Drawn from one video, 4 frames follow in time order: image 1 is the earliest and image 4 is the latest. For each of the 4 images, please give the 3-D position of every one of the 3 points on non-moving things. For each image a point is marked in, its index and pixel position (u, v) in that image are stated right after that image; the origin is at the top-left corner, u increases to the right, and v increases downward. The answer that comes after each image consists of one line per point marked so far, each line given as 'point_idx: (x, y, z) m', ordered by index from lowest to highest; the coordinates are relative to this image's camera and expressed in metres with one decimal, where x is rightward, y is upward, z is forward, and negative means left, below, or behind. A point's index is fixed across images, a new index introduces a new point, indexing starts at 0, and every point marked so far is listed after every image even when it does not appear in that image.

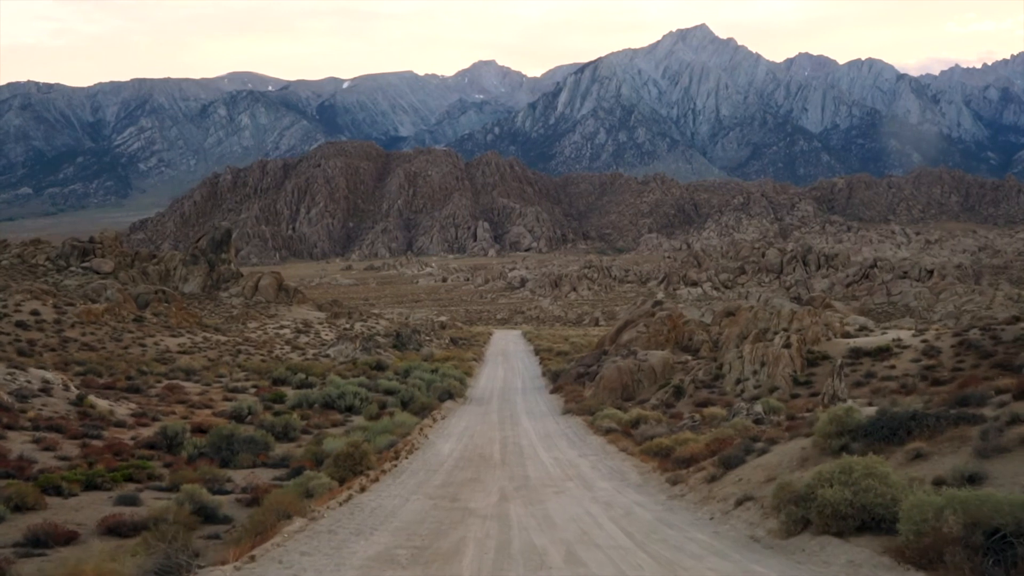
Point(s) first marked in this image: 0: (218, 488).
0: (-5.7, -3.9, +15.5) m
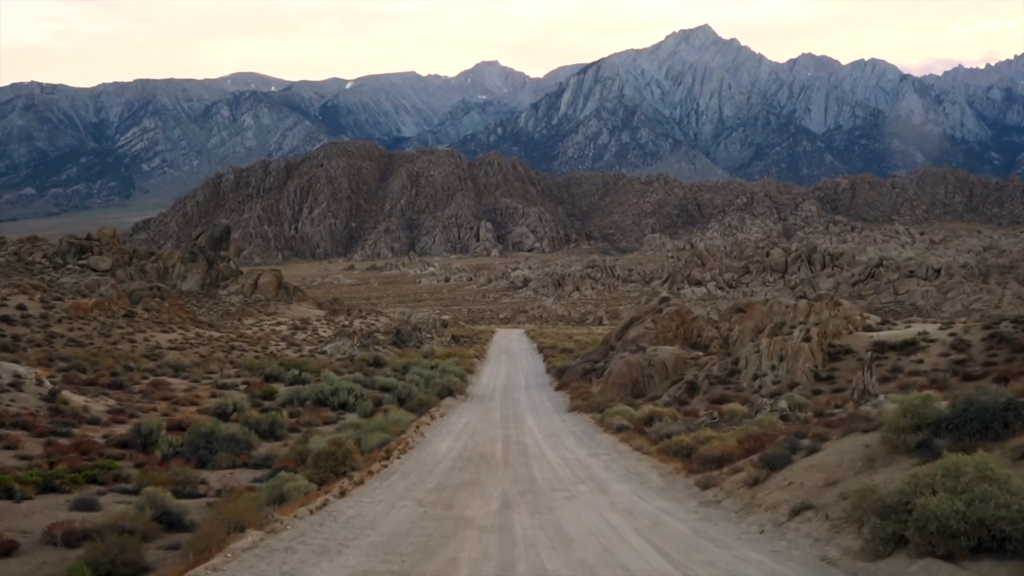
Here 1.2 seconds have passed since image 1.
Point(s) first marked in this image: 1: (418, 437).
0: (-5.7, -3.6, +14.0) m
1: (-2.3, -3.6, +19.5) m
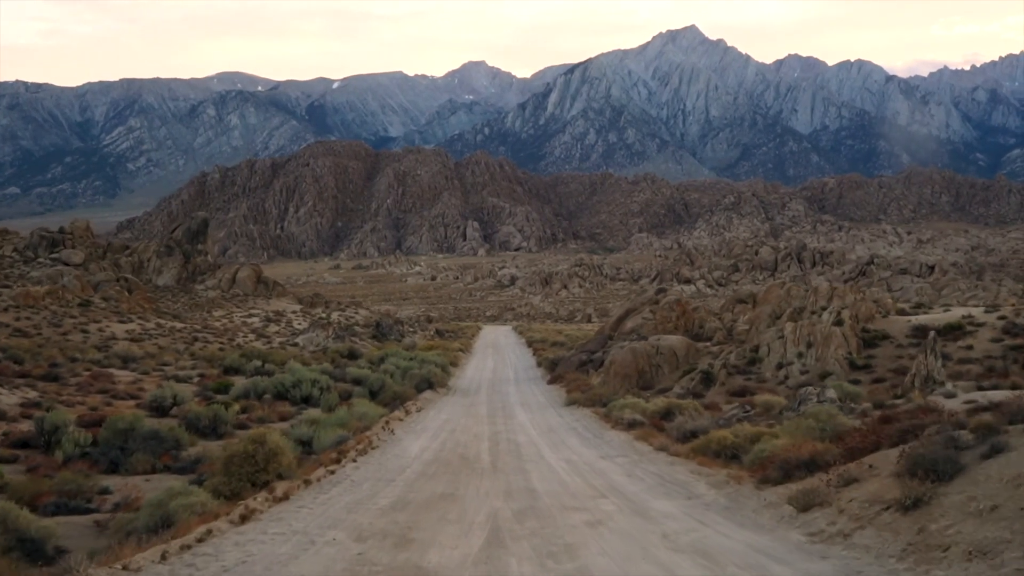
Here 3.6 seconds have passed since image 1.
0: (-5.8, -2.9, +10.6) m
1: (-2.6, -3.0, +16.1) m
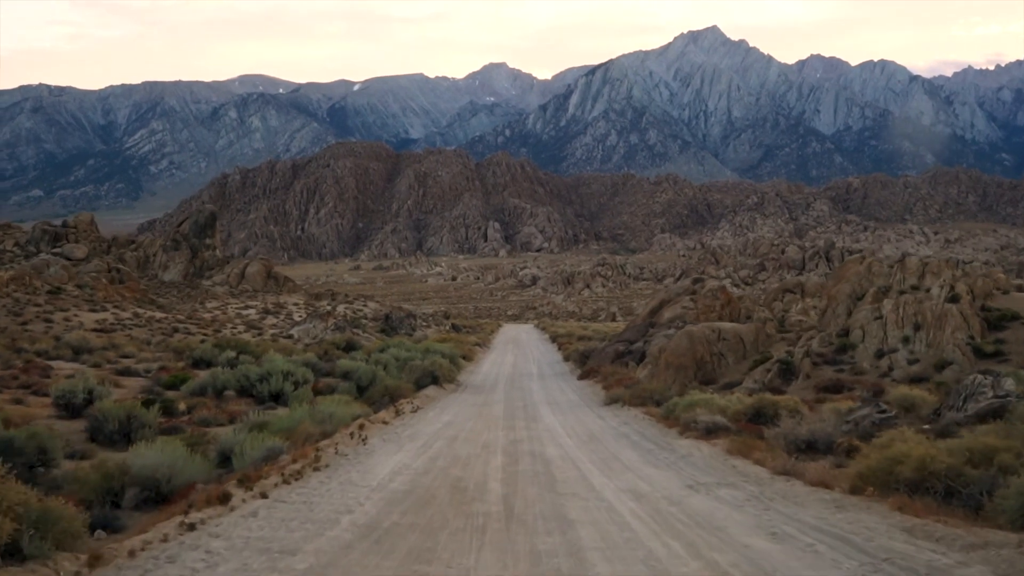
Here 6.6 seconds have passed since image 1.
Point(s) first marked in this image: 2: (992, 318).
0: (-5.6, -2.1, +6.0) m
1: (-2.2, -2.2, +11.4) m
2: (+10.8, -0.7, +18.0) m
